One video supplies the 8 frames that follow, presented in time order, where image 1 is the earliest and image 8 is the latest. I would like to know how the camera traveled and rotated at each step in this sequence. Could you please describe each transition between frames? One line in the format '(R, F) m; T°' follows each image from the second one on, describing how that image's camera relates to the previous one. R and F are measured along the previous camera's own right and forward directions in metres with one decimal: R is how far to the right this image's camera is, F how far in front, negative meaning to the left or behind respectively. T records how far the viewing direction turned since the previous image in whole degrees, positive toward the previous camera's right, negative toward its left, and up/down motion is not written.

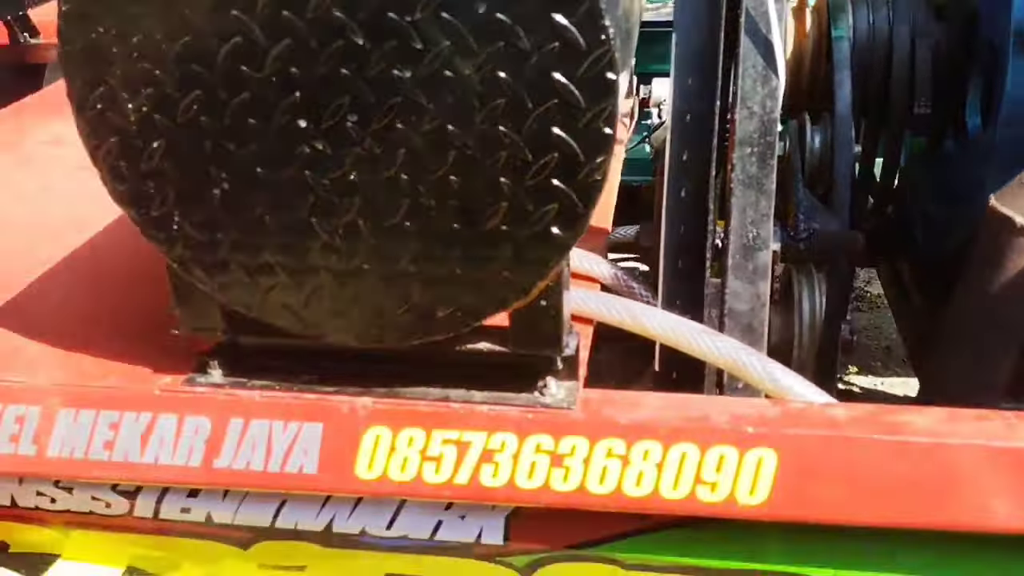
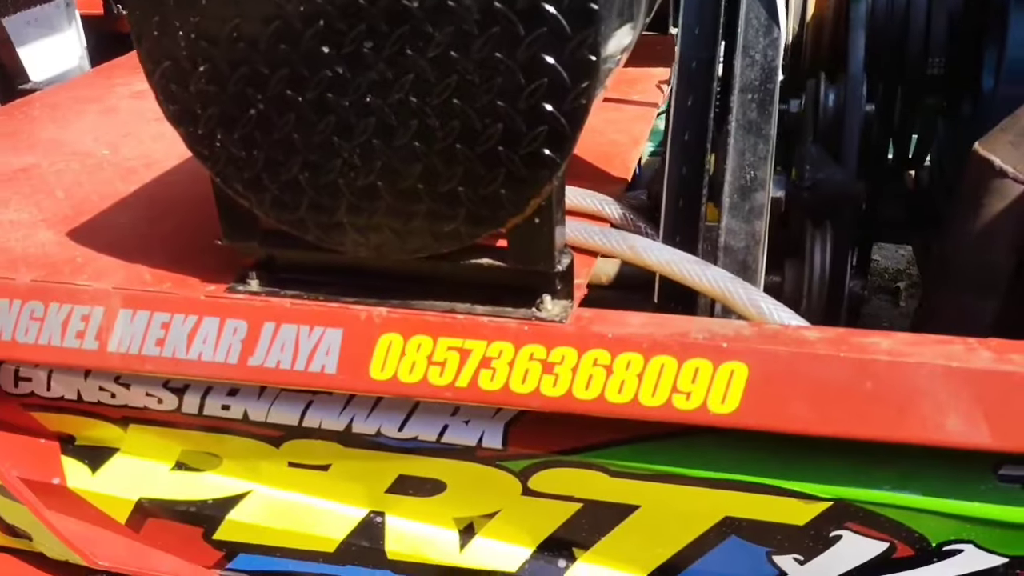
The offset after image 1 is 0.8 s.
(+0.1, -0.1) m; -5°
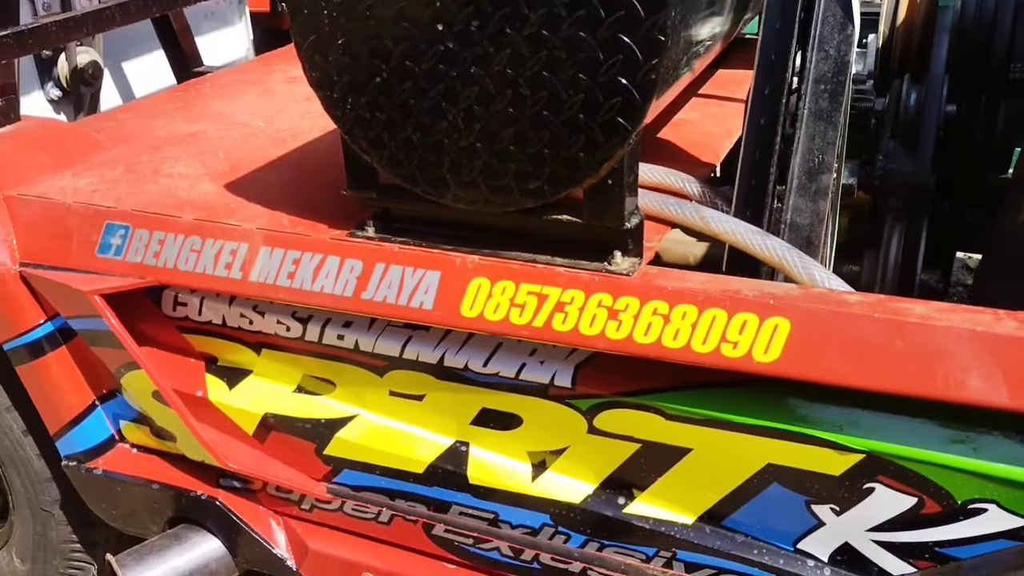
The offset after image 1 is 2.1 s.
(+0.1, -0.2) m; -8°
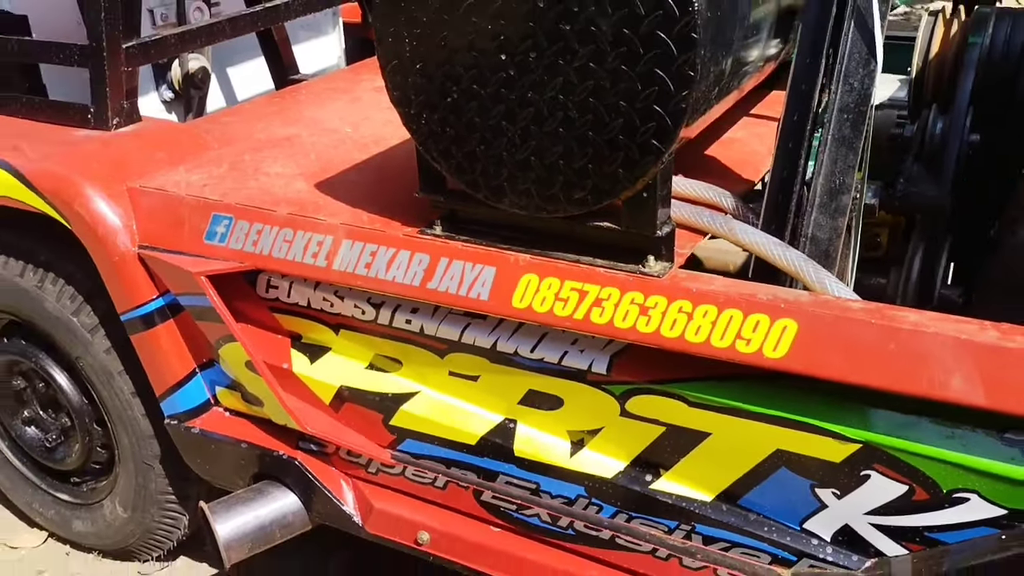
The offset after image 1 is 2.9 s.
(+0.1, -0.2) m; -5°
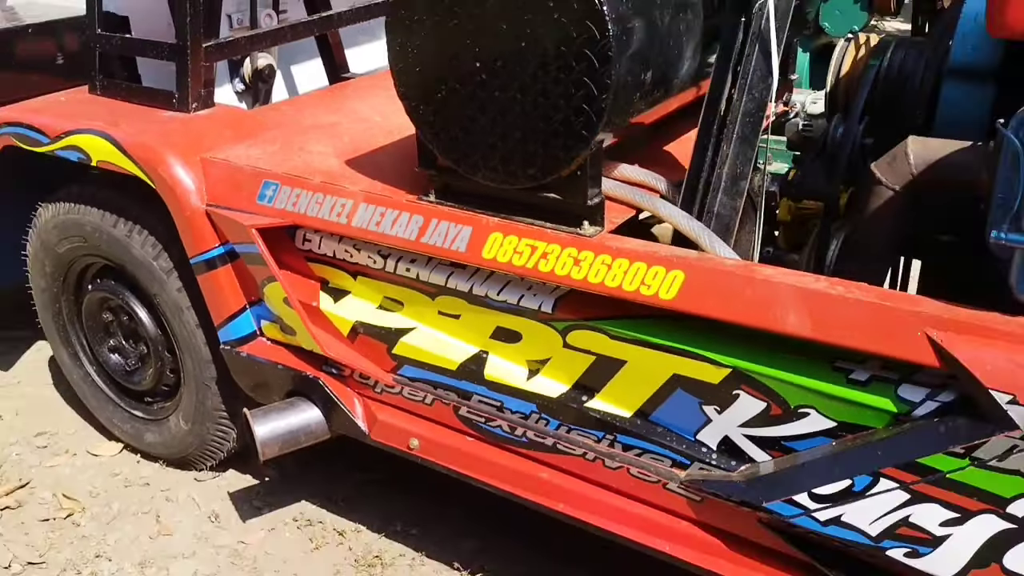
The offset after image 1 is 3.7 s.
(+0.2, -0.5) m; -4°
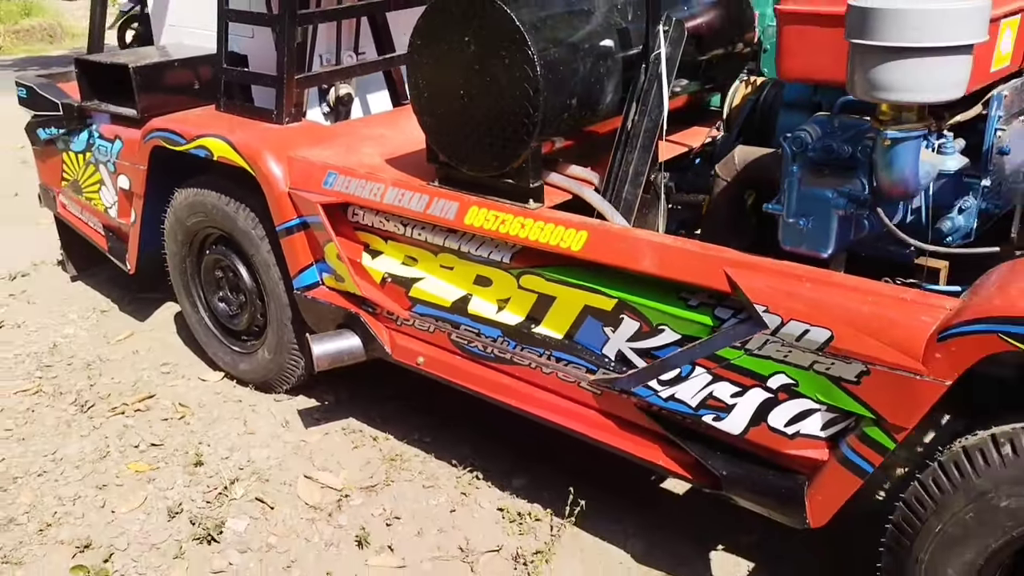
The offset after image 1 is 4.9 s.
(+0.5, -1.0) m; -7°
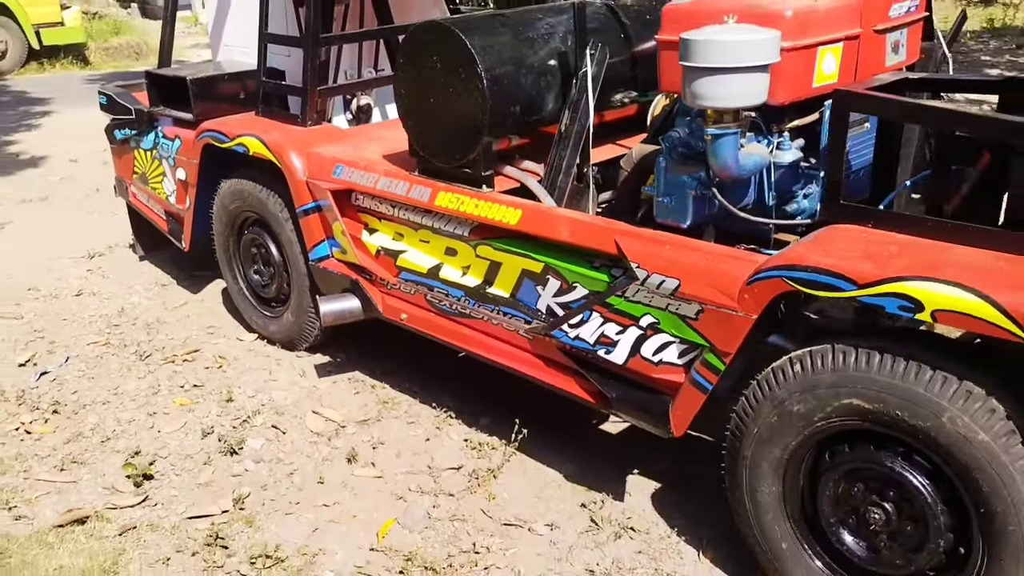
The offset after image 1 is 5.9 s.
(+0.5, -0.8) m; -4°
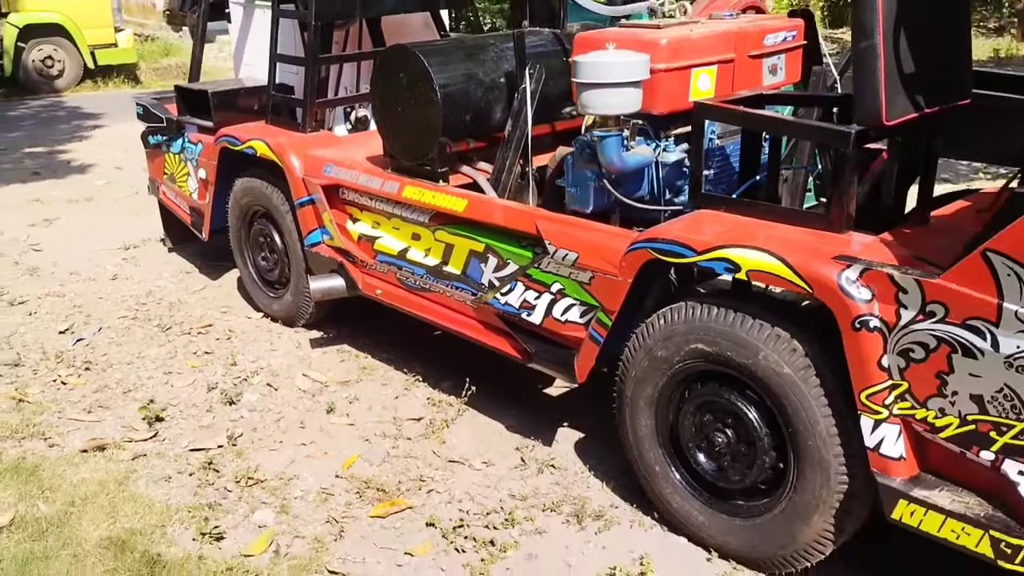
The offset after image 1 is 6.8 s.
(+0.5, -0.8) m; -3°
